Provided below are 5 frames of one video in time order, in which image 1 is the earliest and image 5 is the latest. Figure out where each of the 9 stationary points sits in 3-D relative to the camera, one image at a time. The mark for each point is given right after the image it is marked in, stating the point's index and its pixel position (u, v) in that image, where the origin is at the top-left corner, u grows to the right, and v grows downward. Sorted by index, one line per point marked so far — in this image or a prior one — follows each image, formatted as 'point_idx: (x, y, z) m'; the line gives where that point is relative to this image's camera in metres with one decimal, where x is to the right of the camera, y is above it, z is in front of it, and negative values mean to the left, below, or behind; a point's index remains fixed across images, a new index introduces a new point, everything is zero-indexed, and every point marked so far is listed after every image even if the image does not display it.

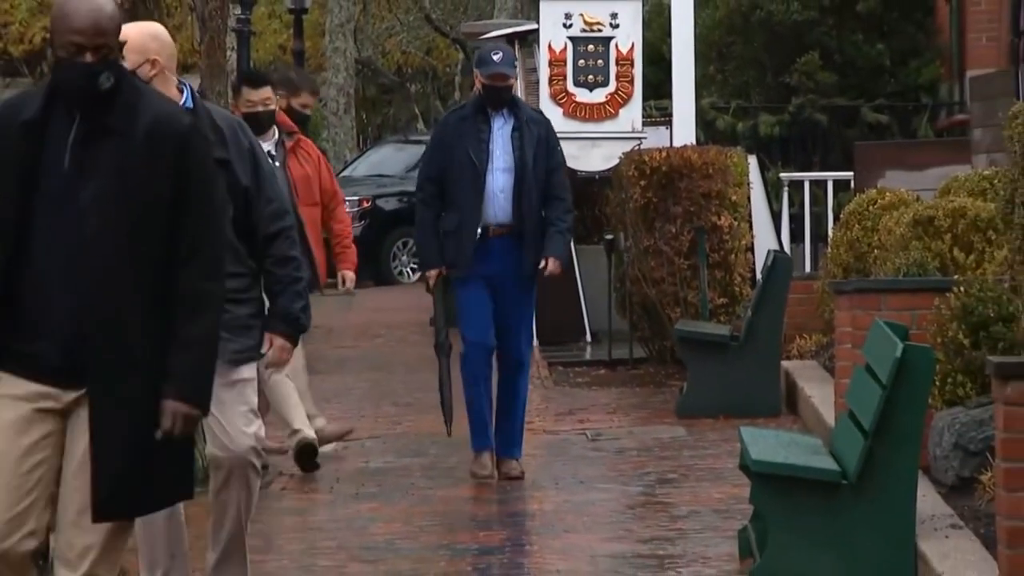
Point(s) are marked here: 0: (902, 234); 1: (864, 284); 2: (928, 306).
0: (+2.1, +0.3, +8.6) m
1: (+1.8, 0.0, +8.2) m
2: (+2.1, -0.1, +8.2) m
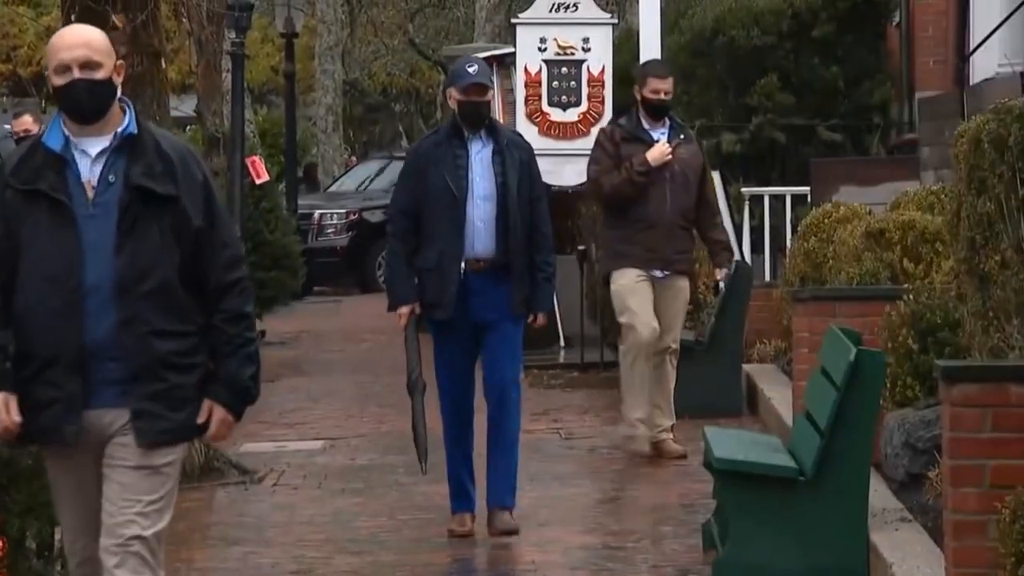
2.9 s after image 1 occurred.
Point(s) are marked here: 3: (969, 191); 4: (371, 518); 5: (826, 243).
0: (+2.0, +0.2, +9.2) m
1: (+1.7, 0.0, +8.7) m
2: (+2.0, -0.1, +8.8) m
3: (+2.0, +0.4, +7.2) m
4: (-0.7, -1.2, +8.3) m
5: (+1.9, +0.3, +9.7) m
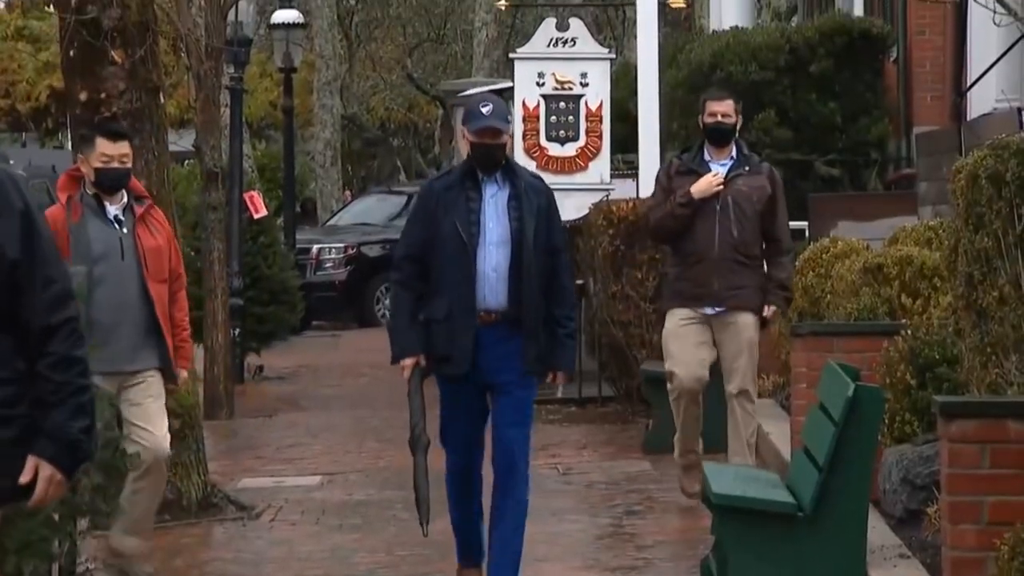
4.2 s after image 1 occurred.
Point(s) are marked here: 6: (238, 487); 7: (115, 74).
0: (+1.9, 0.0, +9.2) m
1: (+1.7, -0.2, +8.7) m
2: (+2.0, -0.3, +8.8) m
3: (+2.0, +0.3, +7.2) m
4: (-0.7, -1.4, +8.3) m
5: (+1.9, +0.1, +9.7) m
6: (-1.6, -1.2, +9.6) m
7: (-2.2, +1.2, +9.1) m
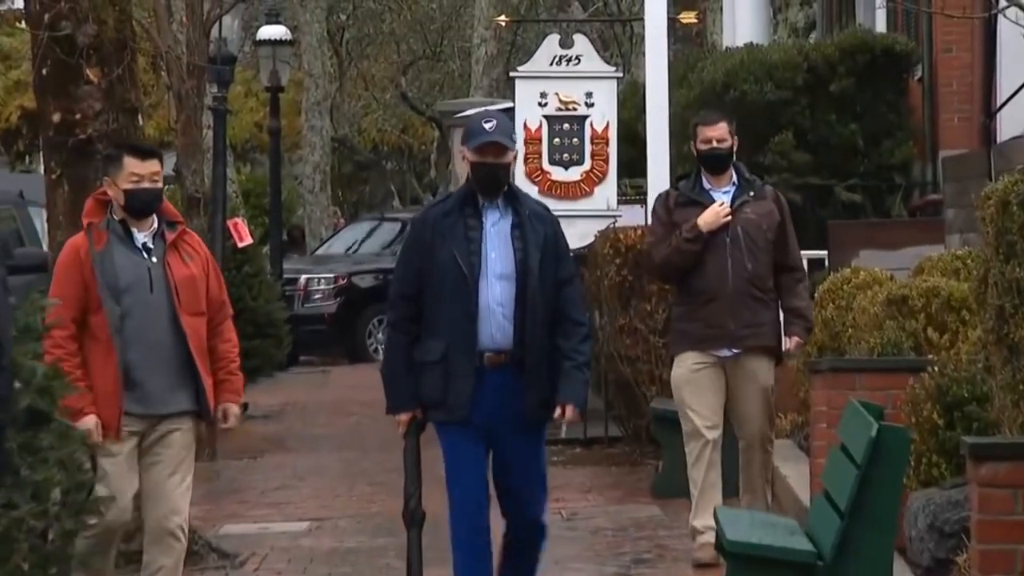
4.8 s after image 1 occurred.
0: (+1.9, -0.1, +8.6) m
1: (+1.7, -0.4, +8.2) m
2: (+2.0, -0.5, +8.2) m
3: (+2.0, +0.1, +6.6) m
4: (-0.7, -1.5, +7.7) m
5: (+1.9, -0.1, +9.1) m
6: (-1.6, -1.4, +9.0) m
7: (-2.2, +1.0, +8.6) m
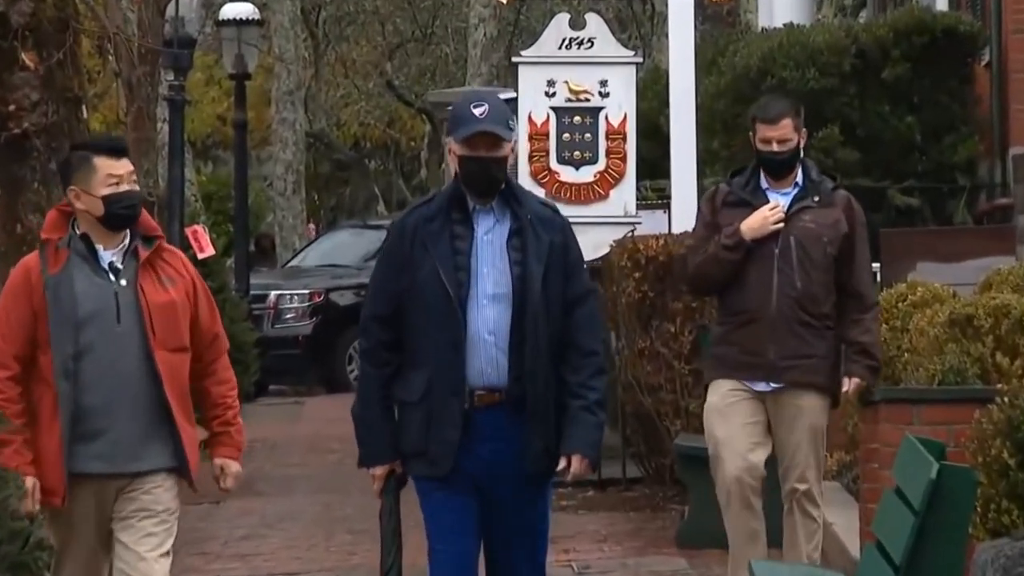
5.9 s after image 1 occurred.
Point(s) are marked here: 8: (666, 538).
0: (+2.0, -0.2, +7.5) m
1: (+1.7, -0.5, +7.1) m
2: (+2.0, -0.6, +7.1) m
3: (+2.0, 0.0, +5.5) m
4: (-0.7, -1.6, +6.6) m
5: (+1.9, -0.2, +8.0) m
6: (-1.6, -1.4, +7.9) m
7: (-2.2, +0.9, +7.4) m
8: (+0.8, -1.3, +8.7) m
